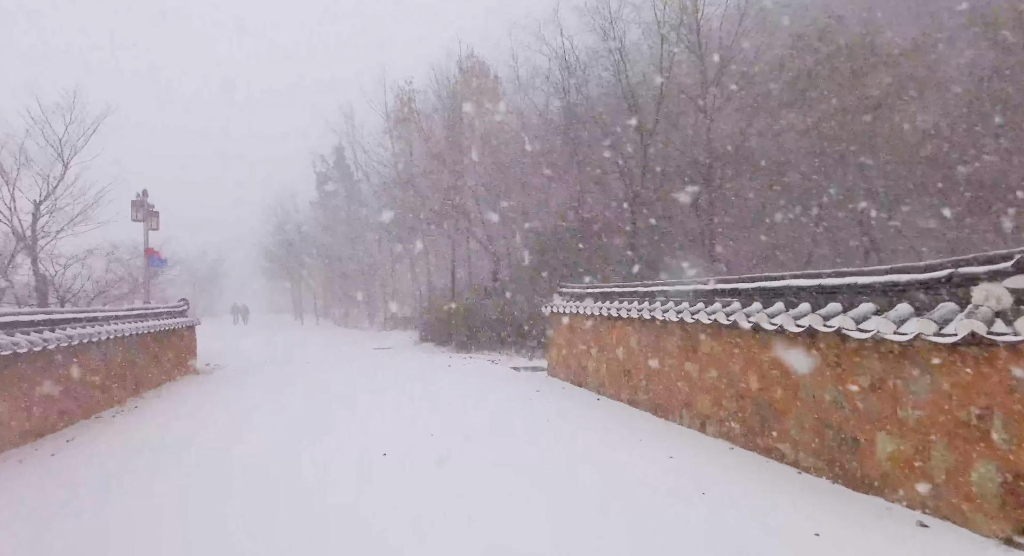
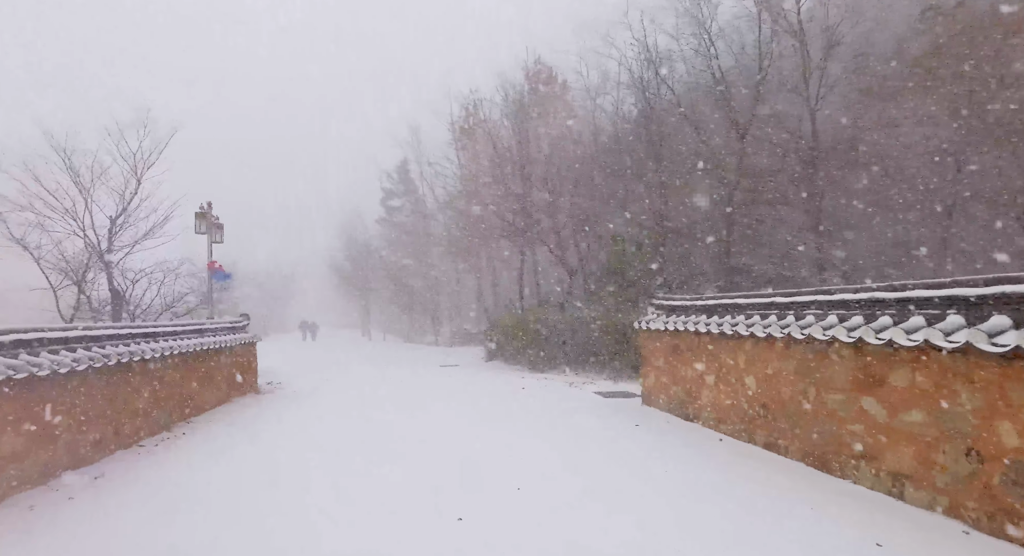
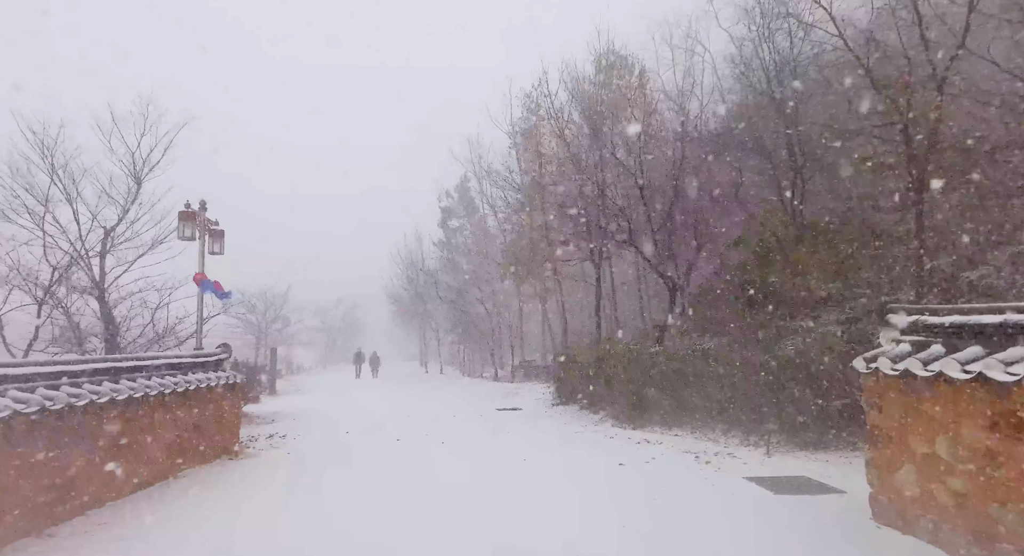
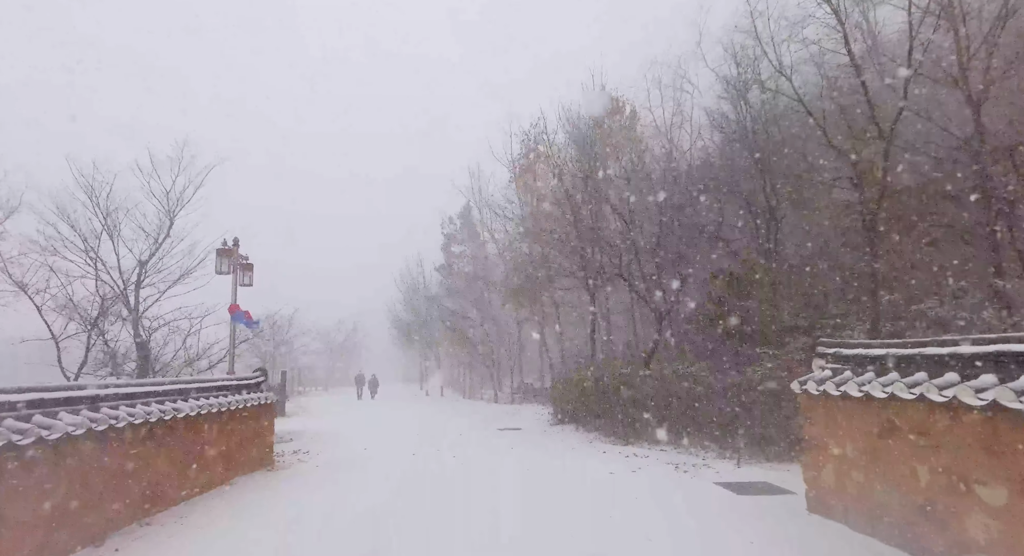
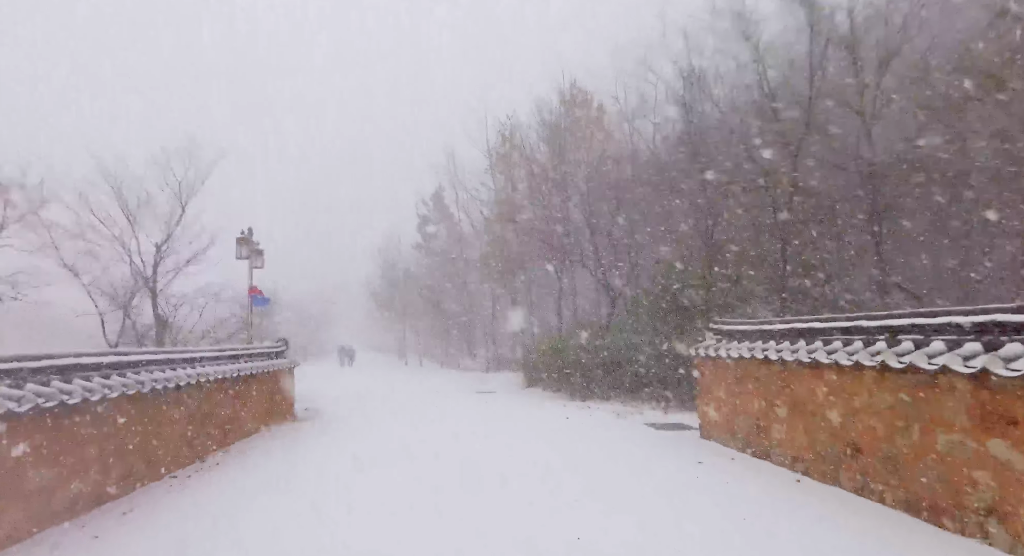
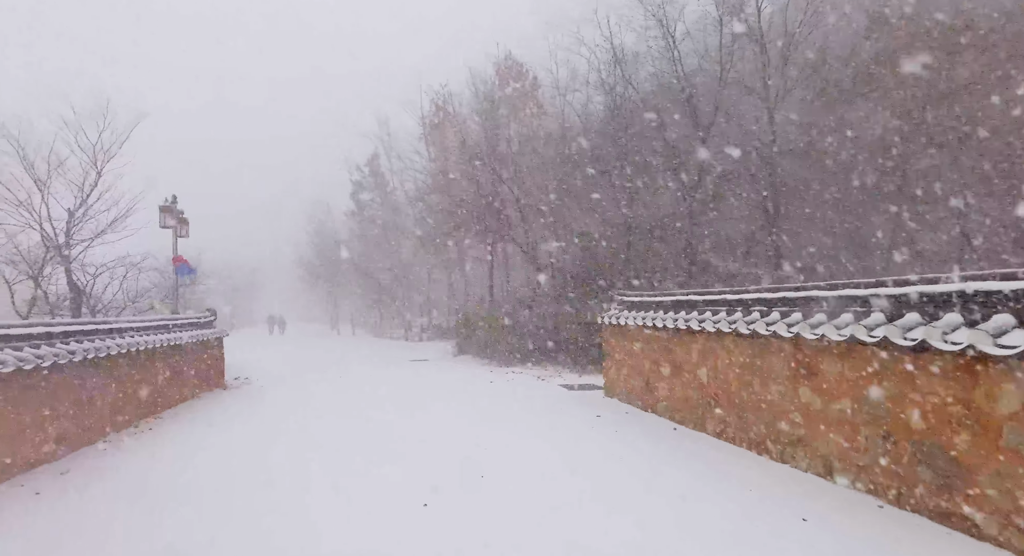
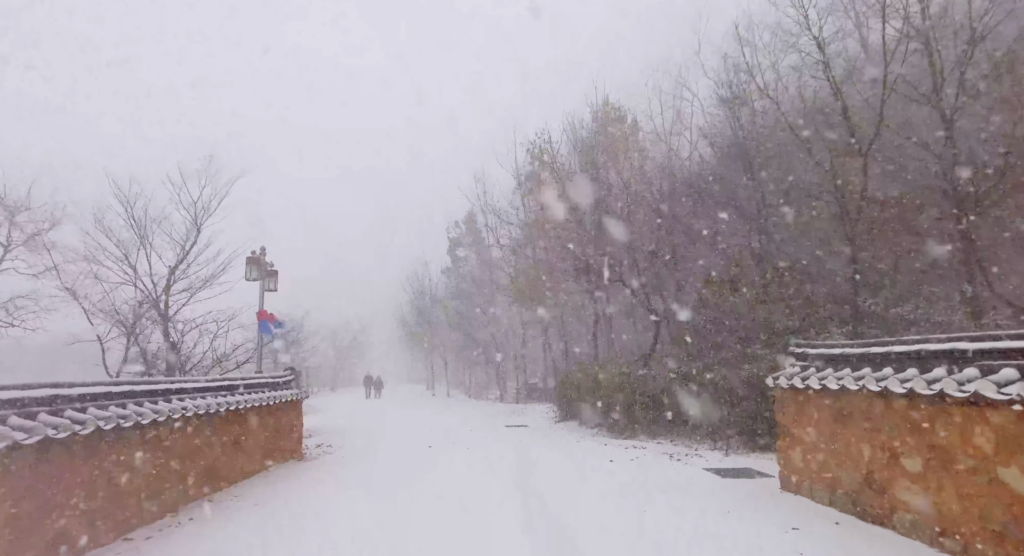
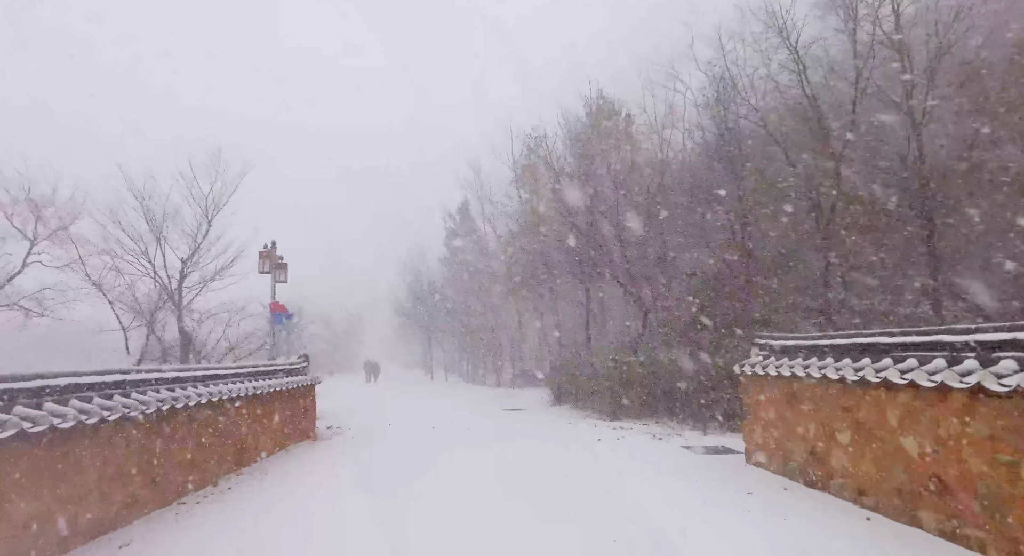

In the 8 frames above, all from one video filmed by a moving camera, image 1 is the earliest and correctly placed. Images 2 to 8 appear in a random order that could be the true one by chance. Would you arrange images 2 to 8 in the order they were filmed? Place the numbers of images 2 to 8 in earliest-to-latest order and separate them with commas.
6, 2, 5, 8, 7, 4, 3
